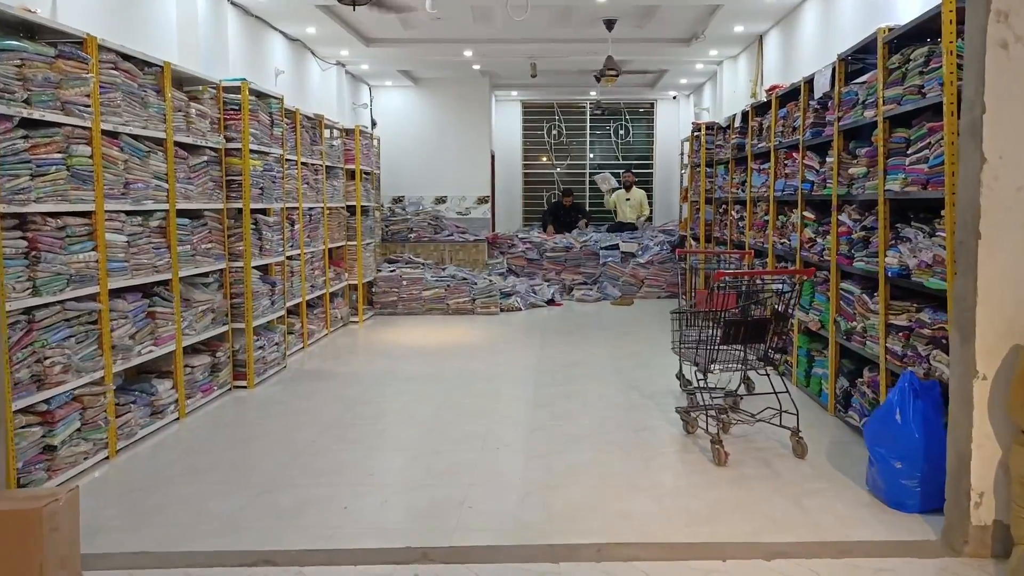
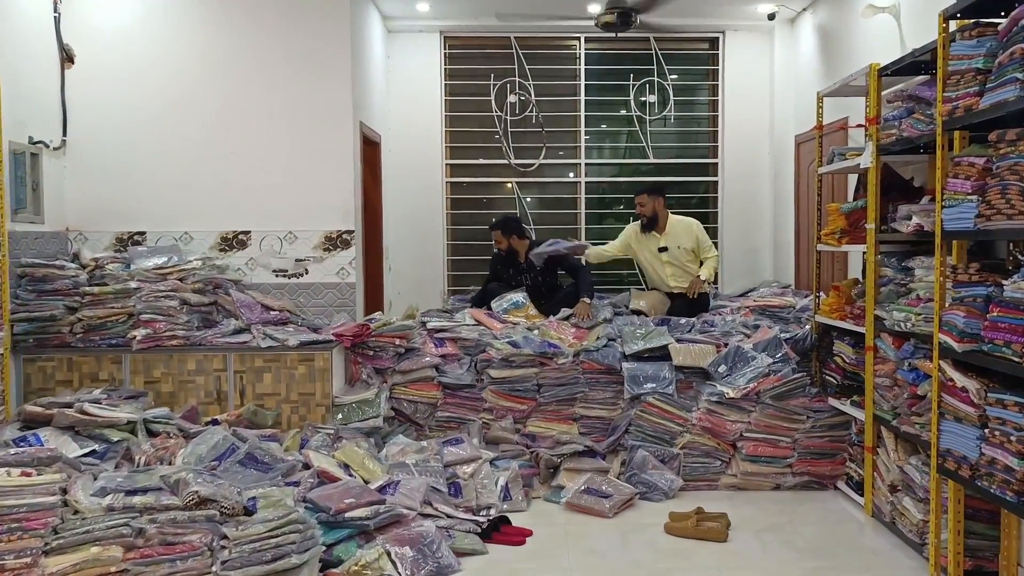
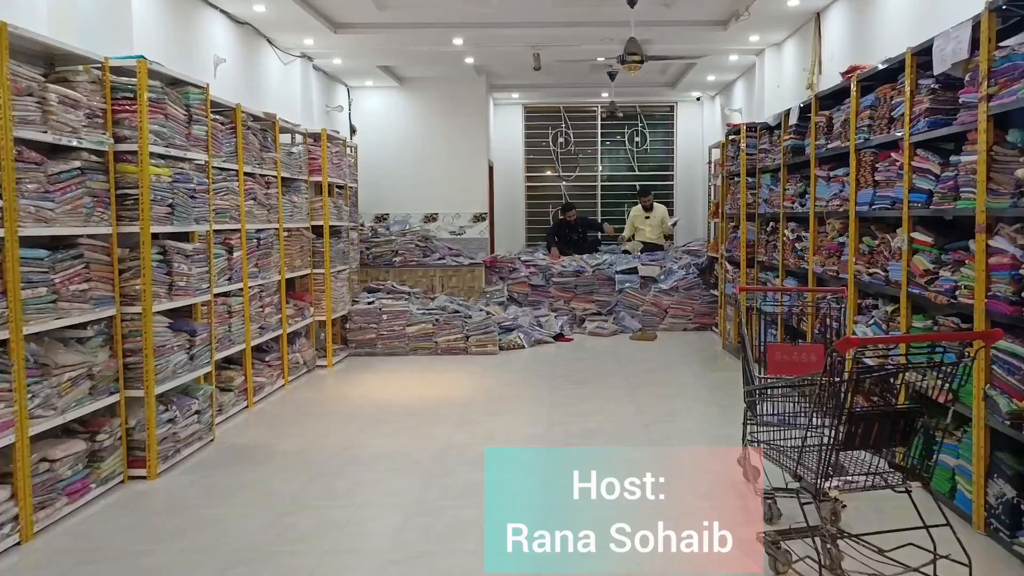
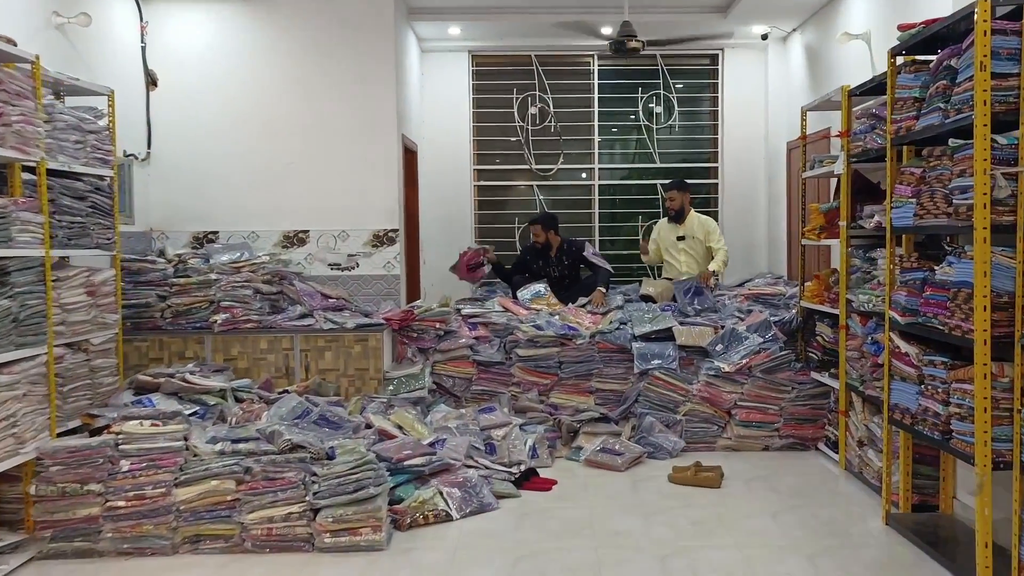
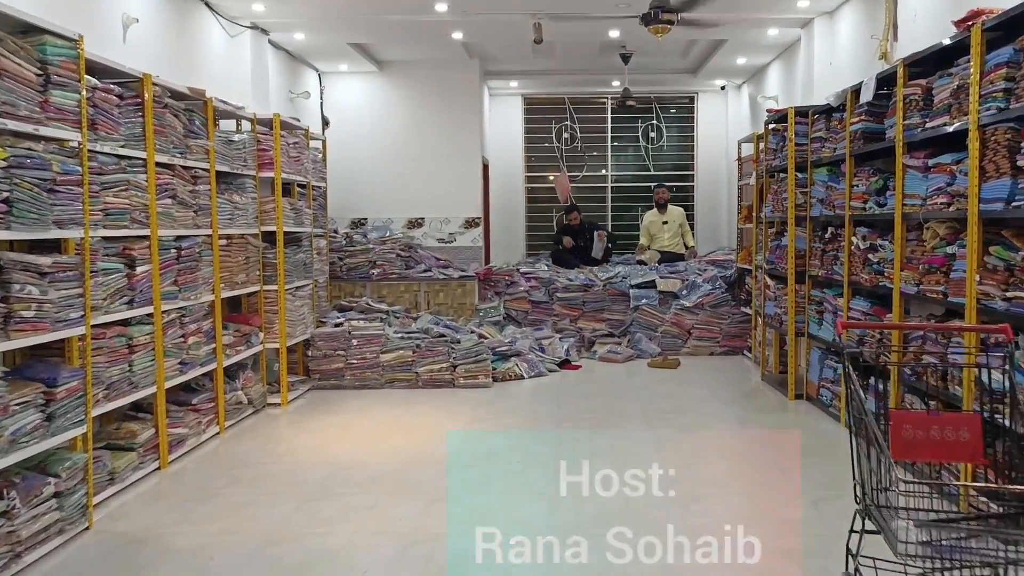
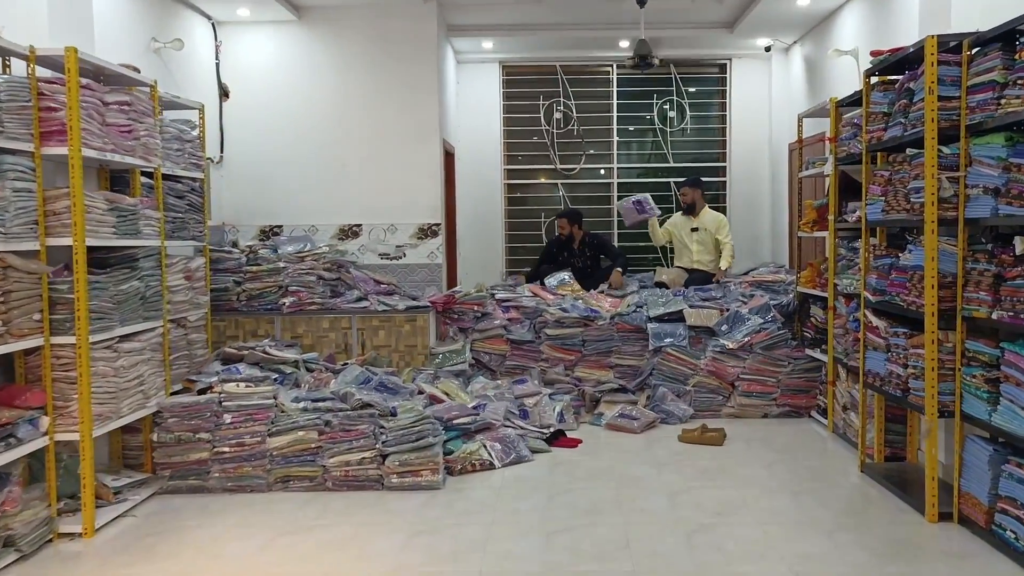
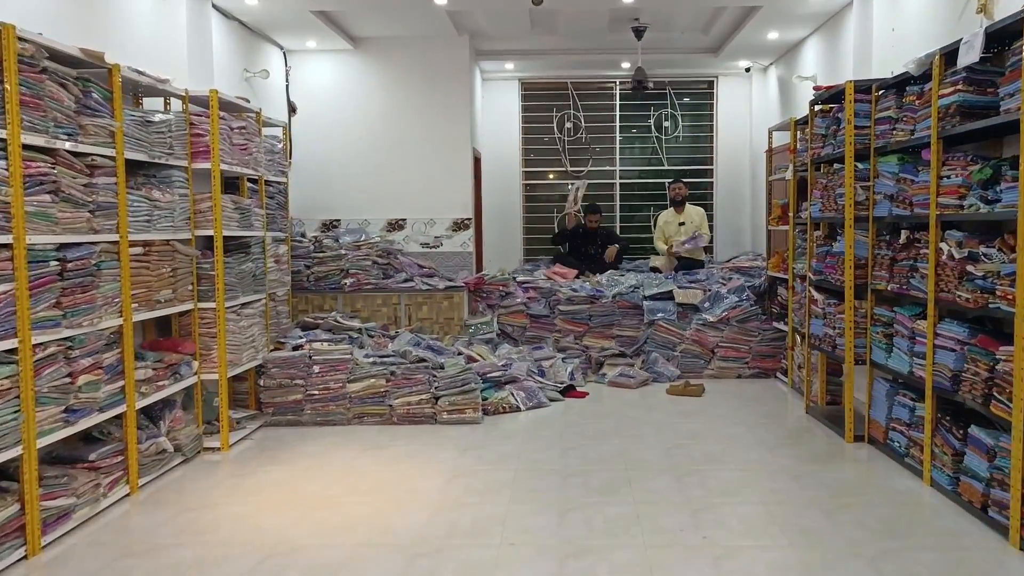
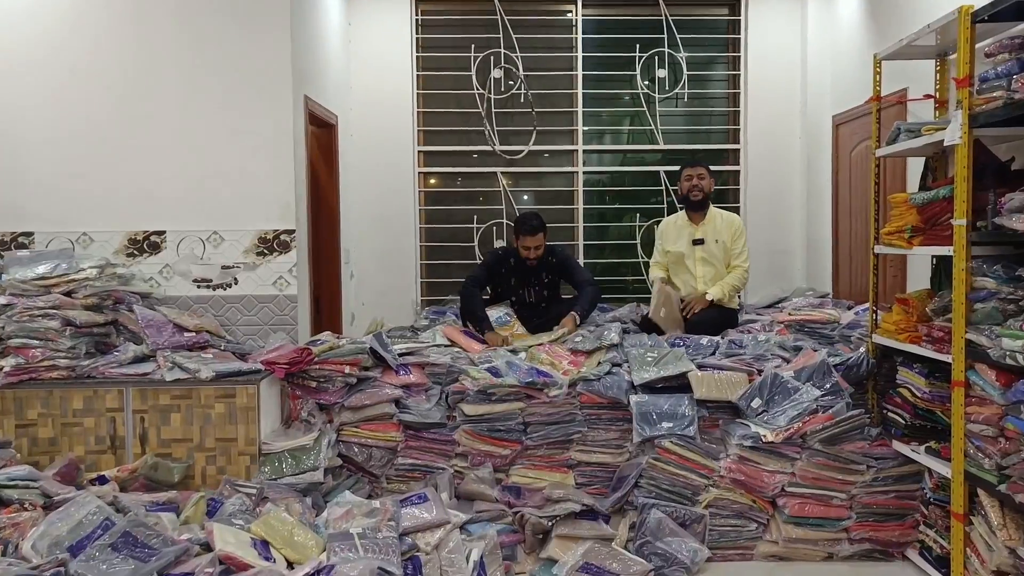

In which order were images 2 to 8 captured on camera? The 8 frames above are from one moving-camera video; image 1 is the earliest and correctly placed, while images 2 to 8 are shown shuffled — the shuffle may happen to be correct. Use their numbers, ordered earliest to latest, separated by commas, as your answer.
3, 5, 7, 6, 4, 2, 8
